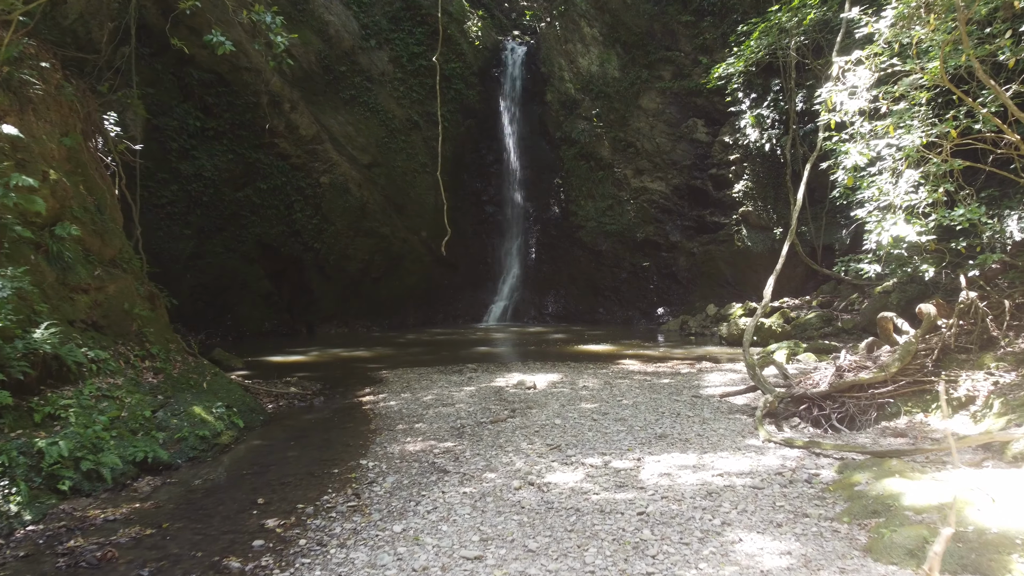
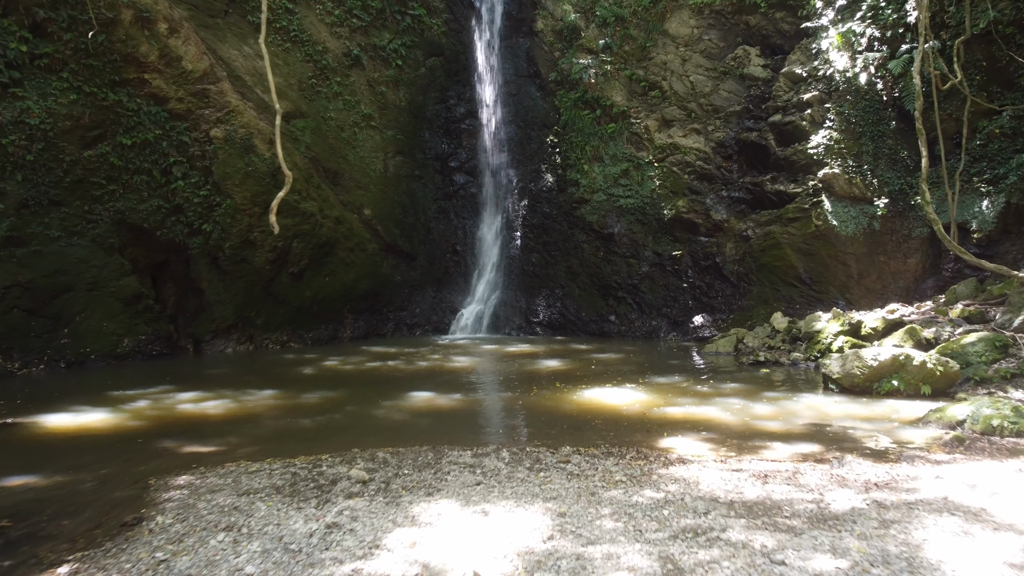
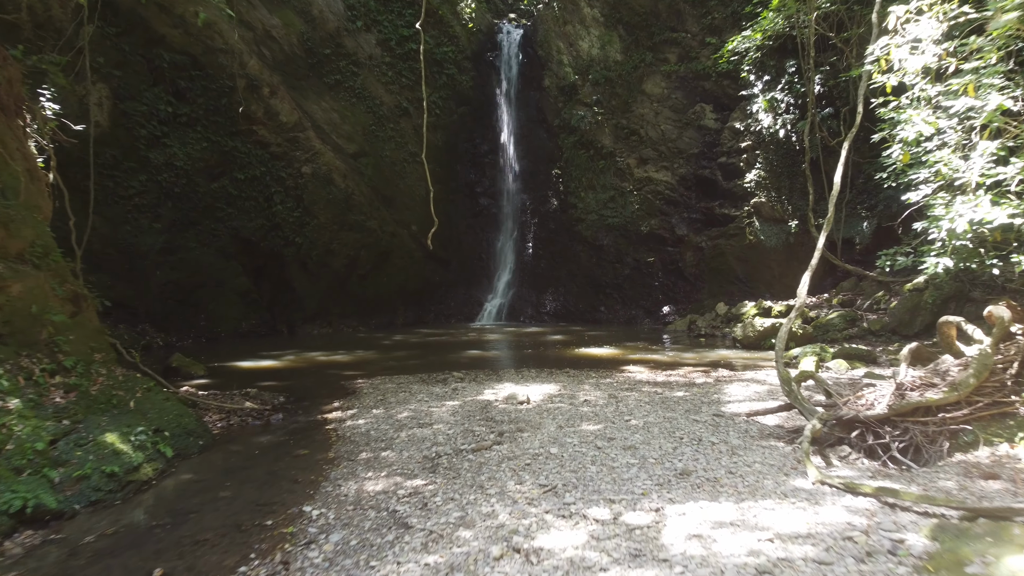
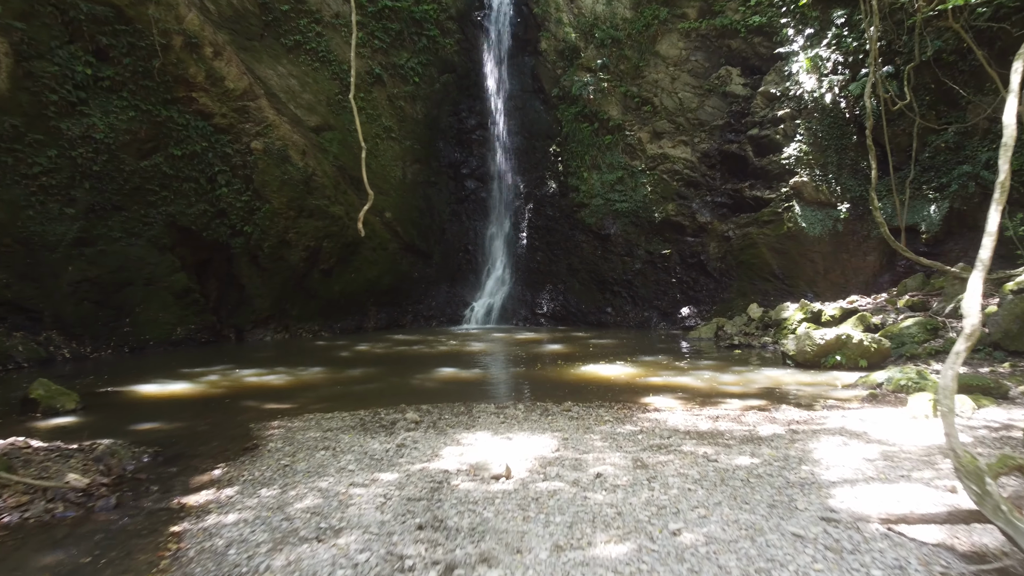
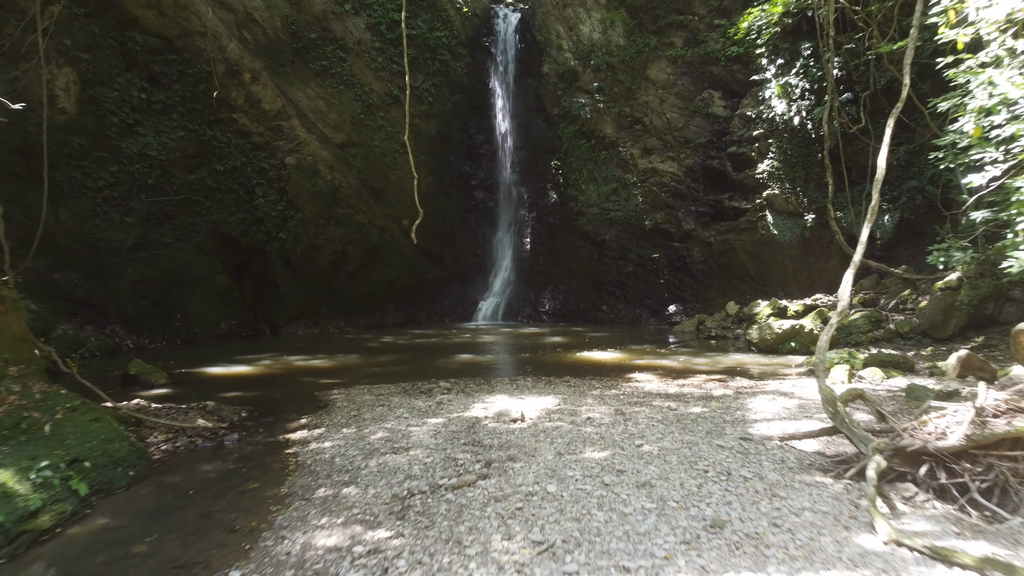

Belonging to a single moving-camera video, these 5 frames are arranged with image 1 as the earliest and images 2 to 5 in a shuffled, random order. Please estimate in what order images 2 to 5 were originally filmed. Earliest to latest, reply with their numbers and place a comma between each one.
3, 5, 4, 2
